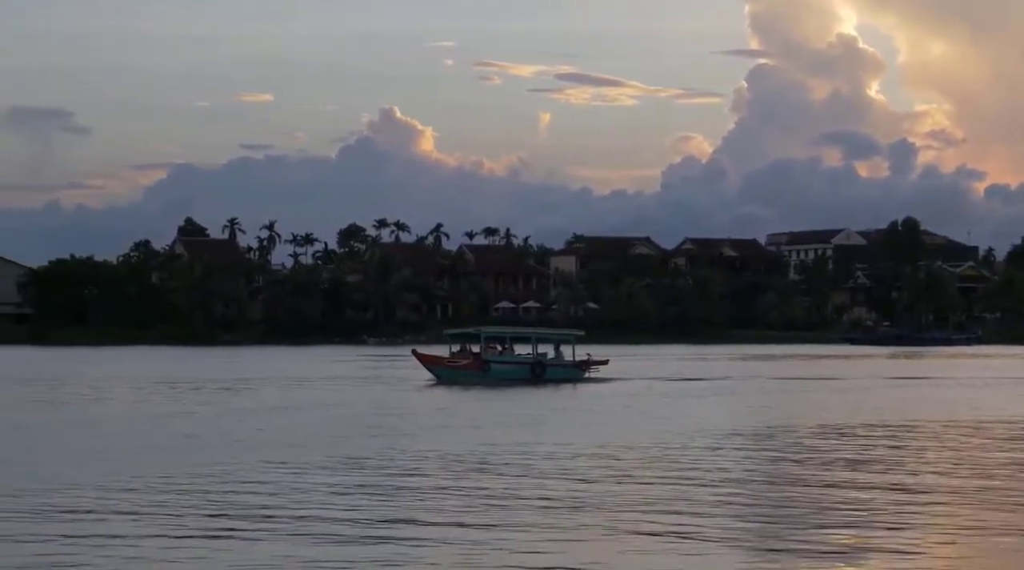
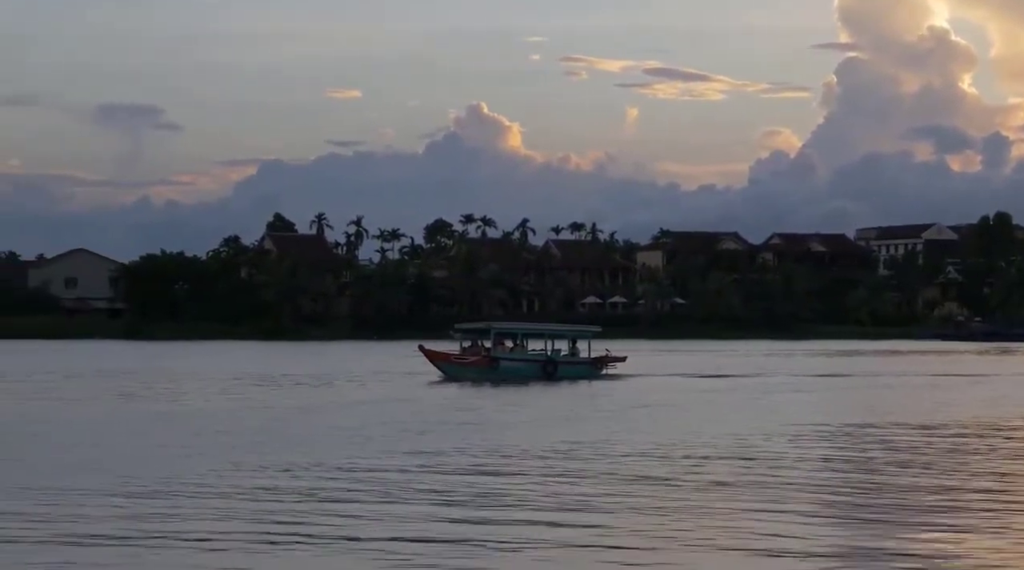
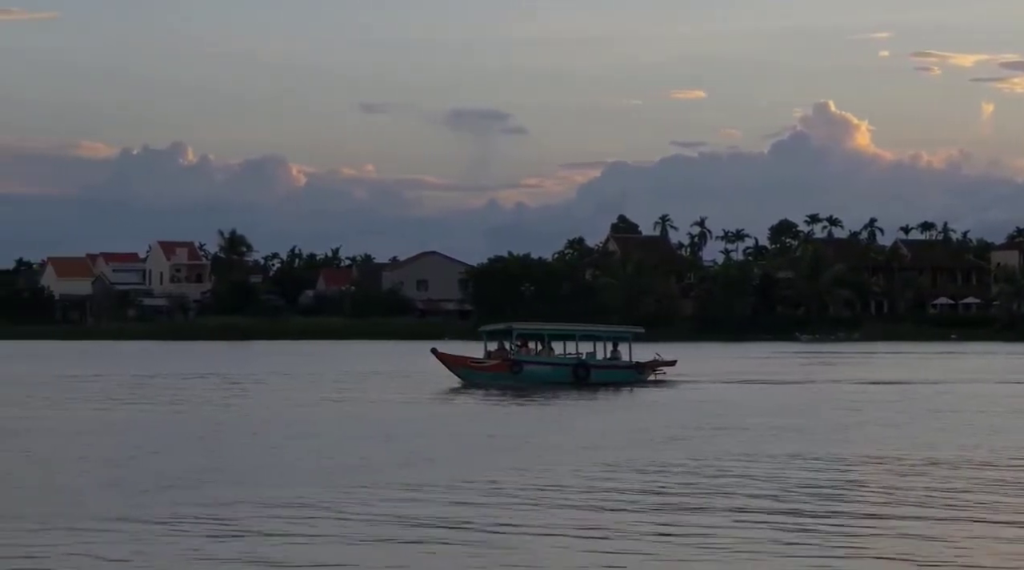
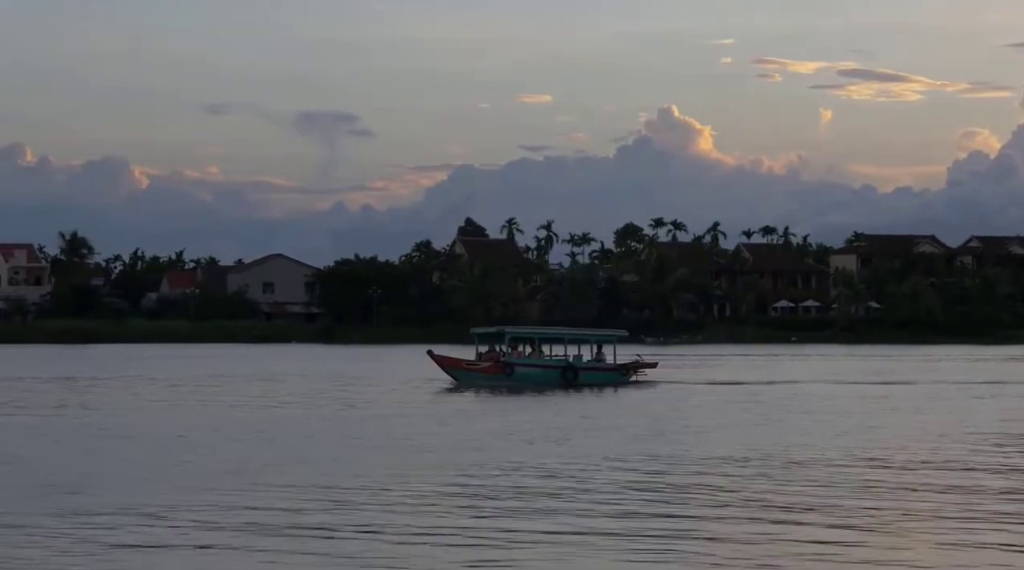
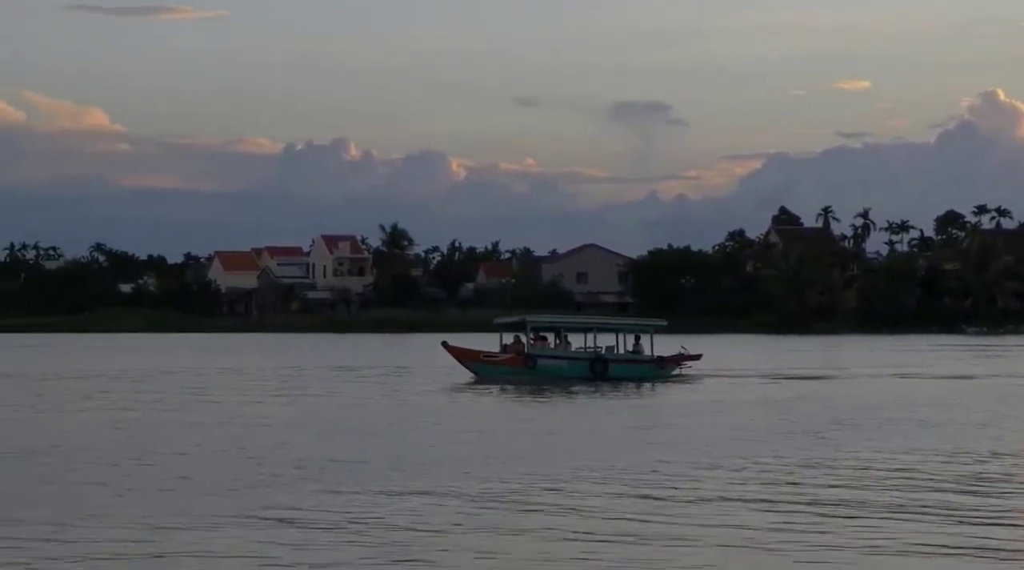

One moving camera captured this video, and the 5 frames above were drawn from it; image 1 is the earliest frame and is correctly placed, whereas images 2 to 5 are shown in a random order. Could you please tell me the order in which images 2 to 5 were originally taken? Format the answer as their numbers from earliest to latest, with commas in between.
2, 4, 3, 5
